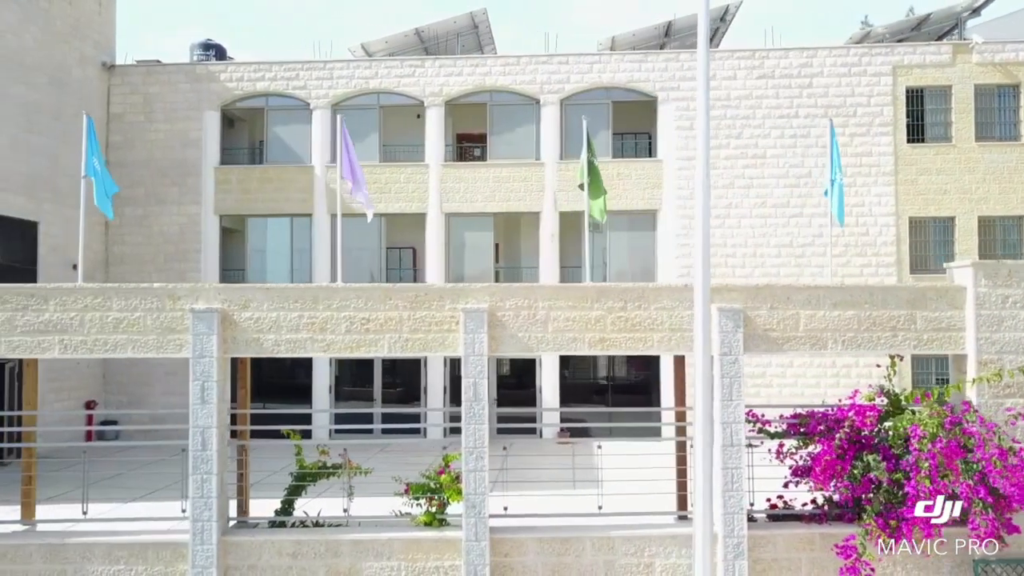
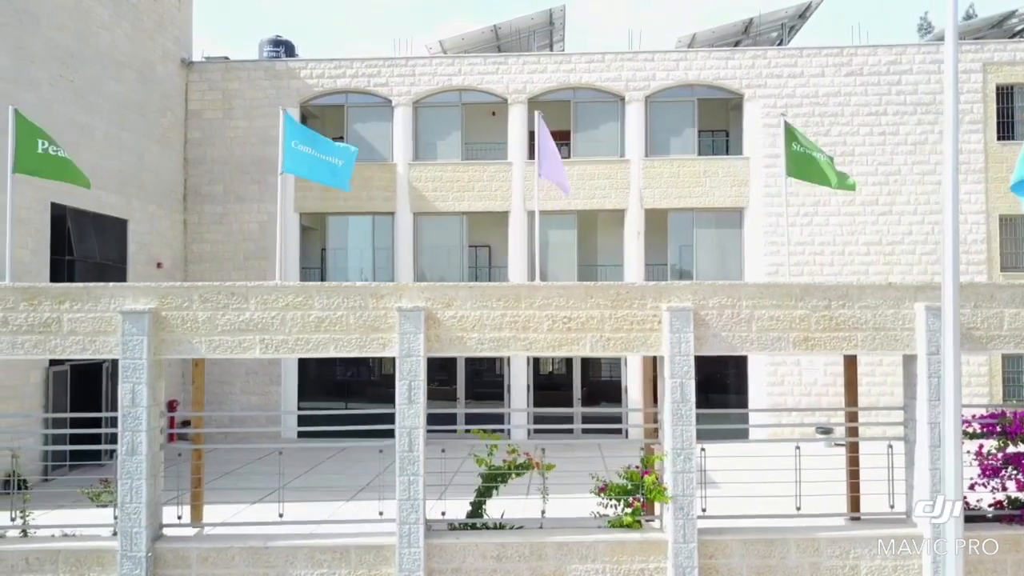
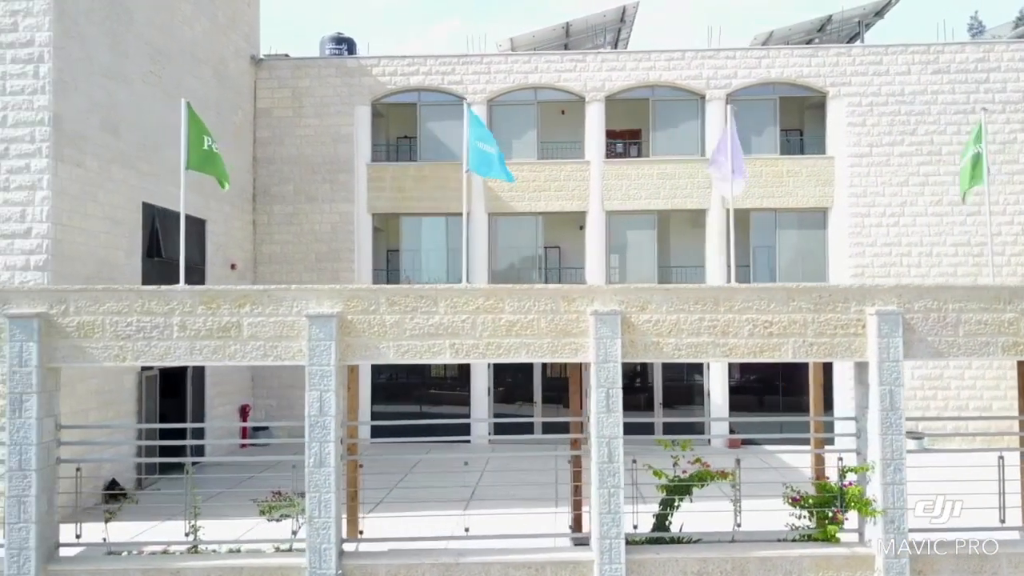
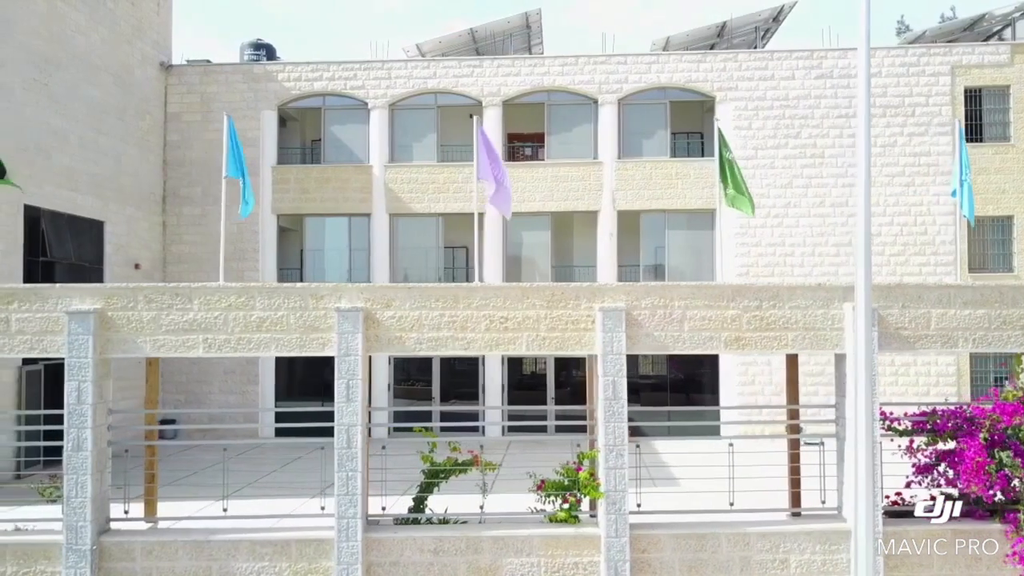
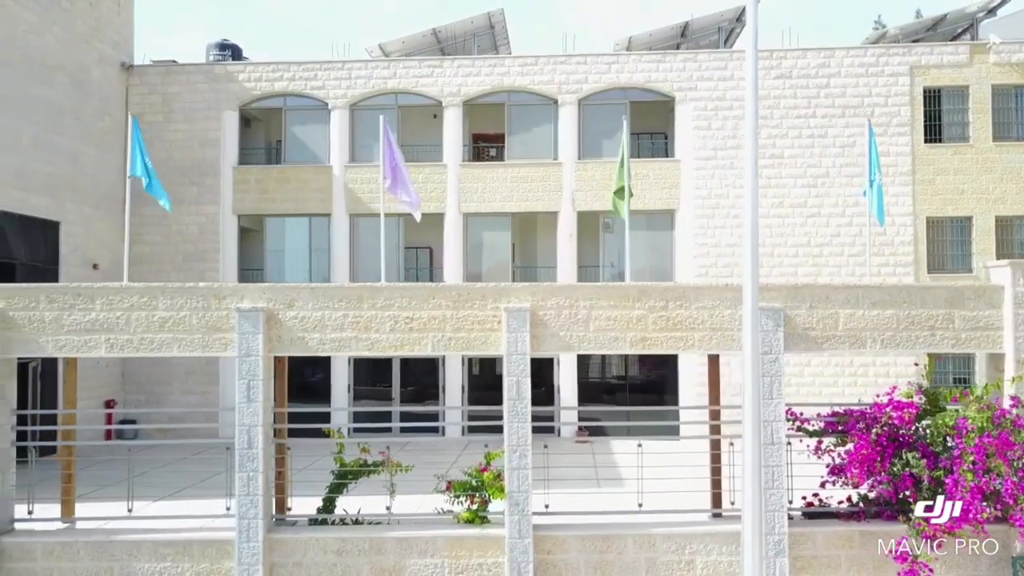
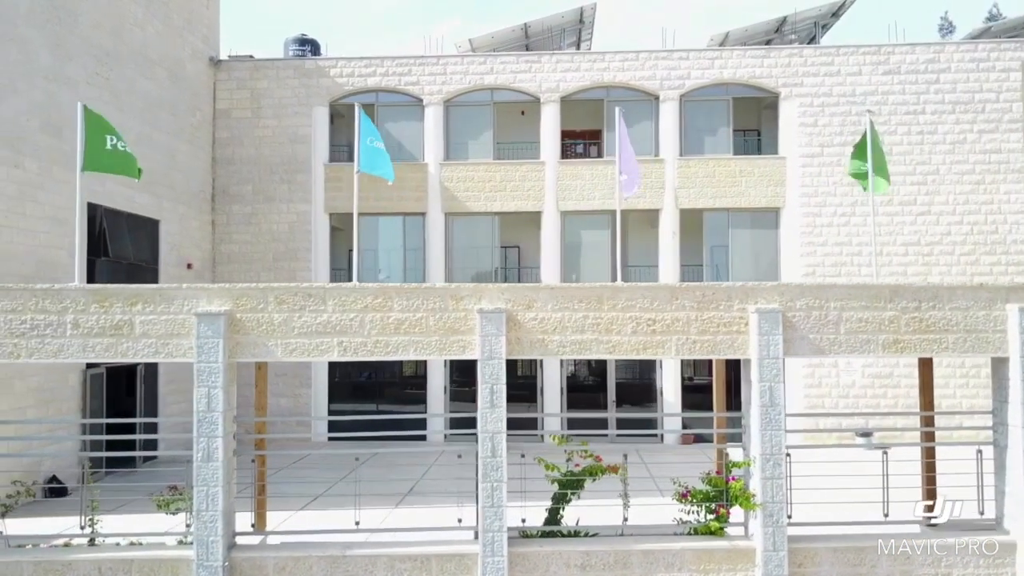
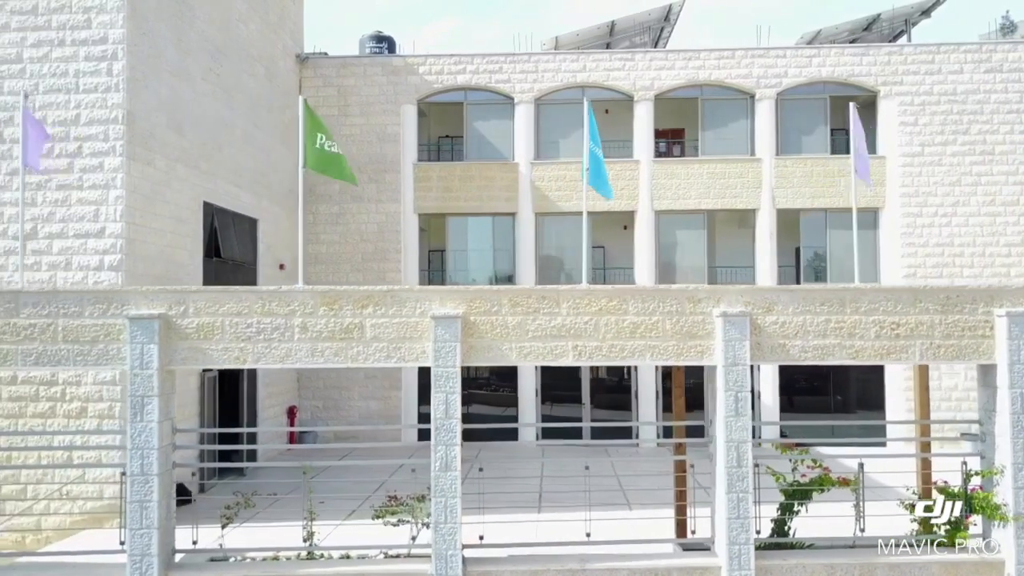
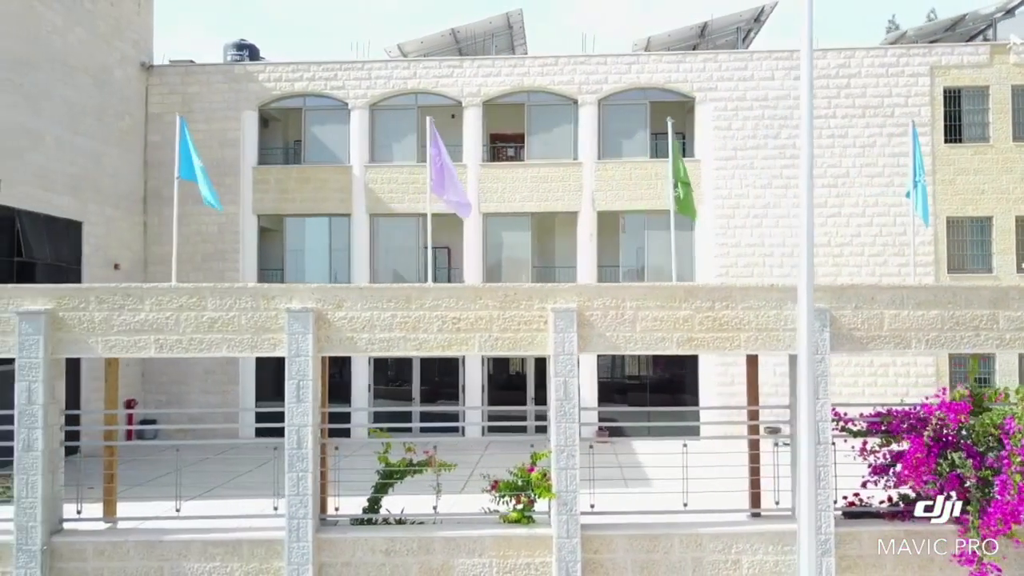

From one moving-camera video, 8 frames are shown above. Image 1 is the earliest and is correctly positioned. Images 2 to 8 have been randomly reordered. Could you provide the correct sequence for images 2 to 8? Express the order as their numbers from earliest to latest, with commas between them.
5, 8, 4, 2, 6, 3, 7
